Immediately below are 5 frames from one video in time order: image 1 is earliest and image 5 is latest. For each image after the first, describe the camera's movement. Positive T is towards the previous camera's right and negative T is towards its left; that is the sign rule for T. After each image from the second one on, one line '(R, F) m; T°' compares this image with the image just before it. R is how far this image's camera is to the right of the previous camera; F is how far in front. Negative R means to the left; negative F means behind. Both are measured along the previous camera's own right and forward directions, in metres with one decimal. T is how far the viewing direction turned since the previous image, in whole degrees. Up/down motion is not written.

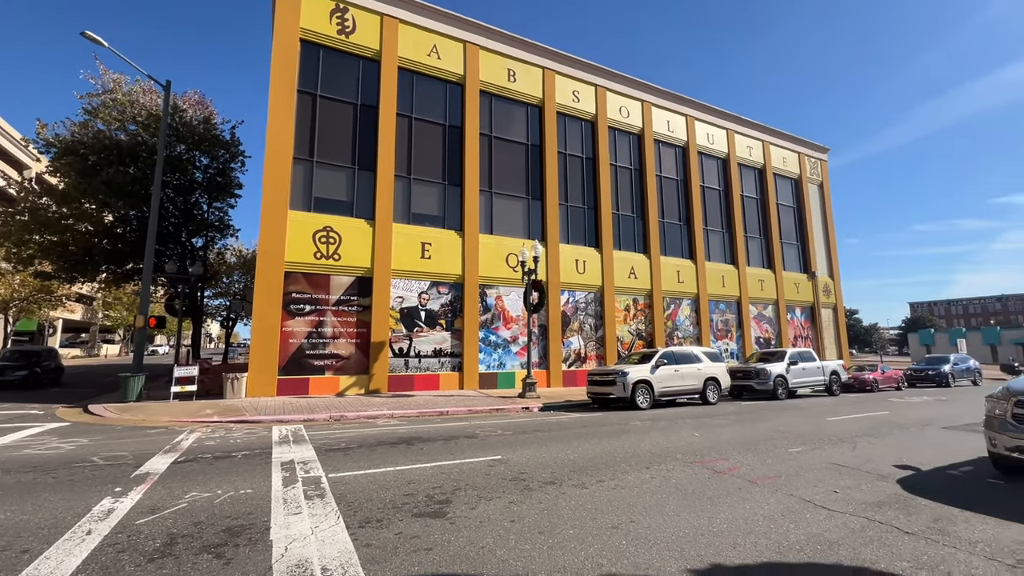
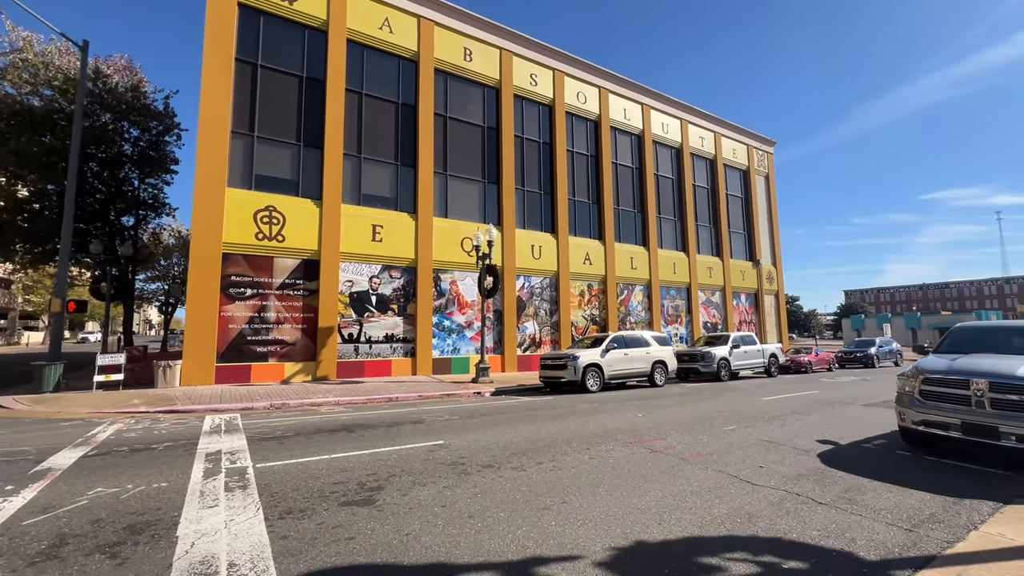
(+0.2, +0.2) m; +5°
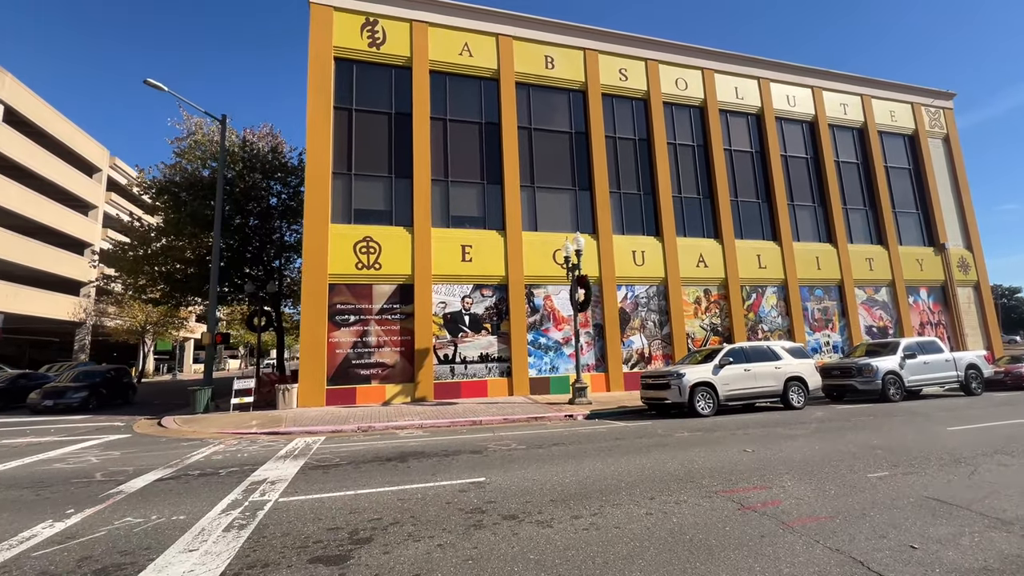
(+1.1, +1.2) m; -15°
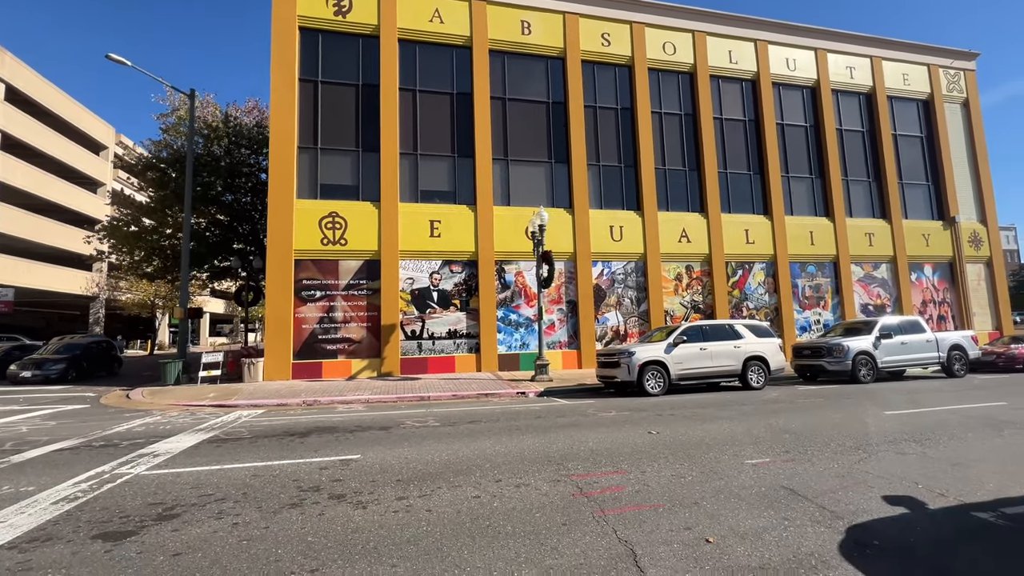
(+1.8, +0.3) m; -3°
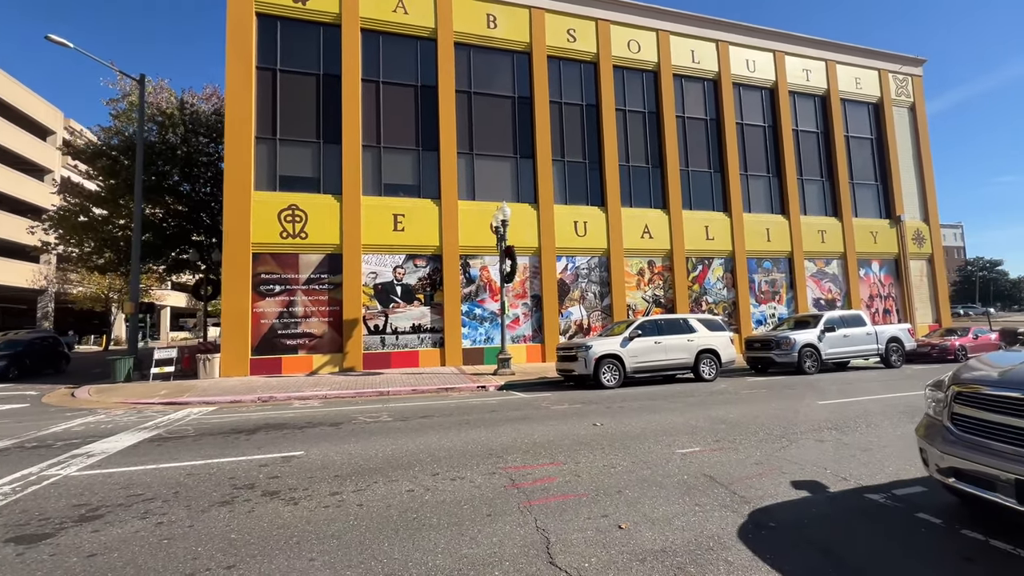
(+0.4, -0.1) m; +3°
